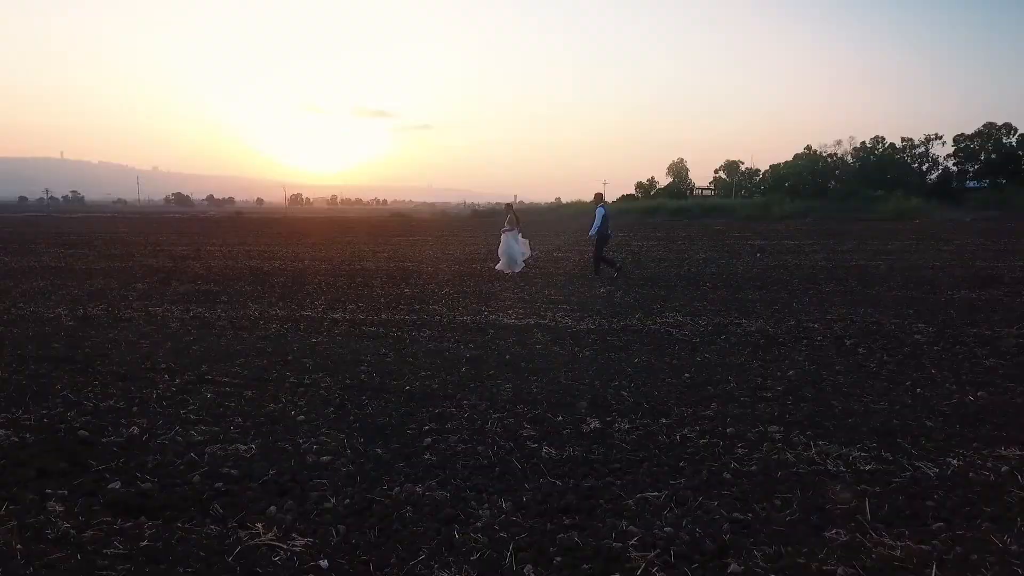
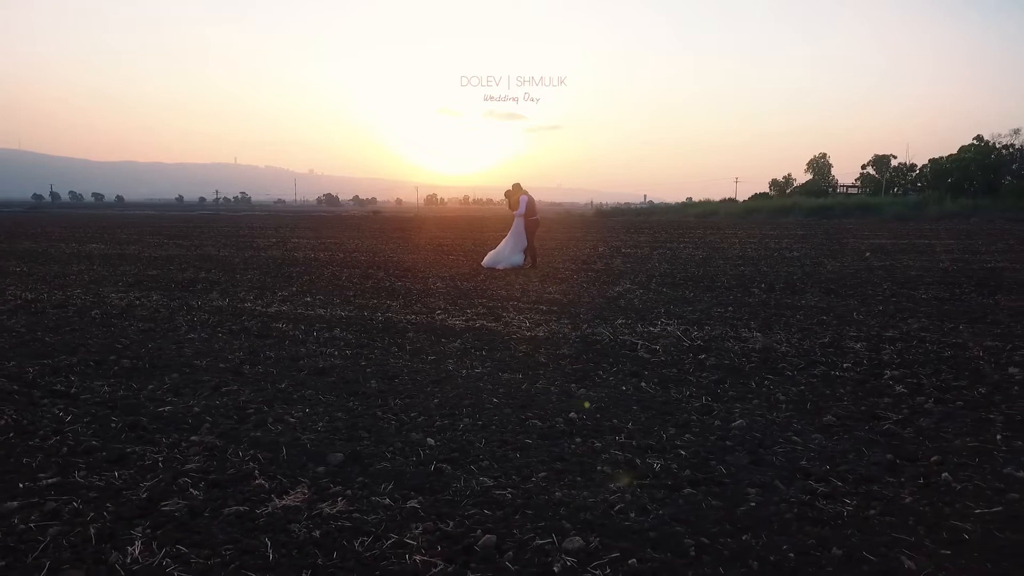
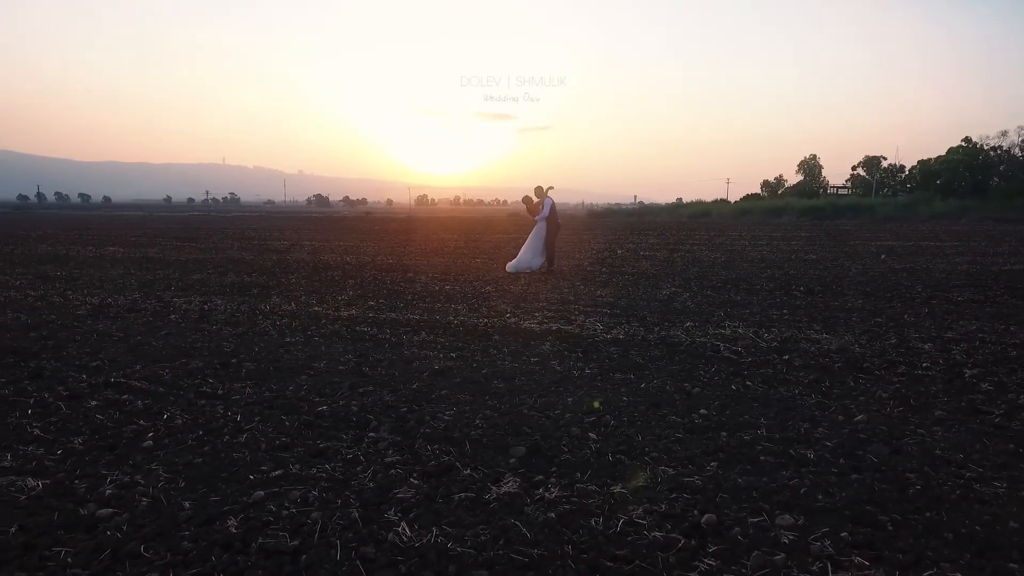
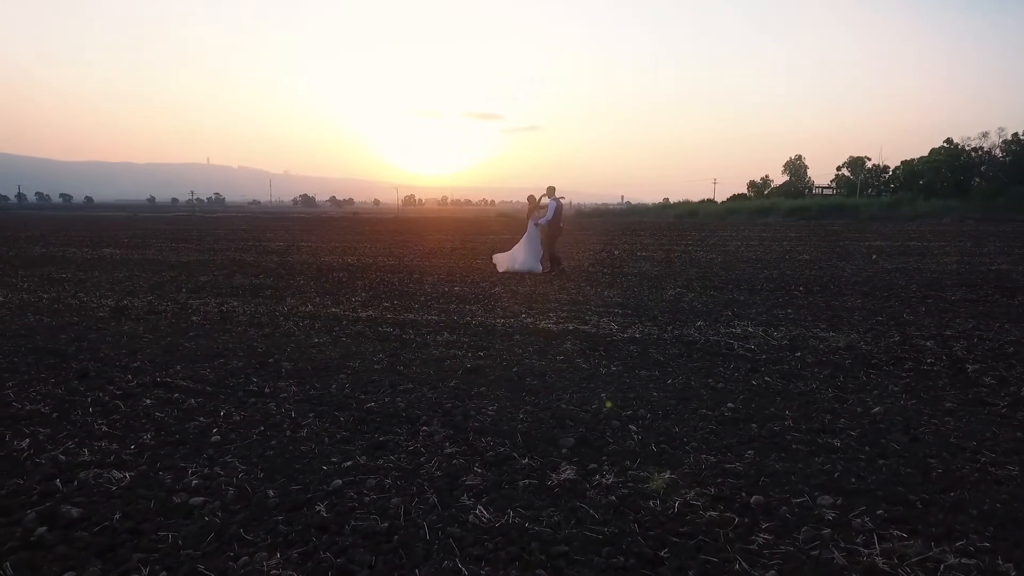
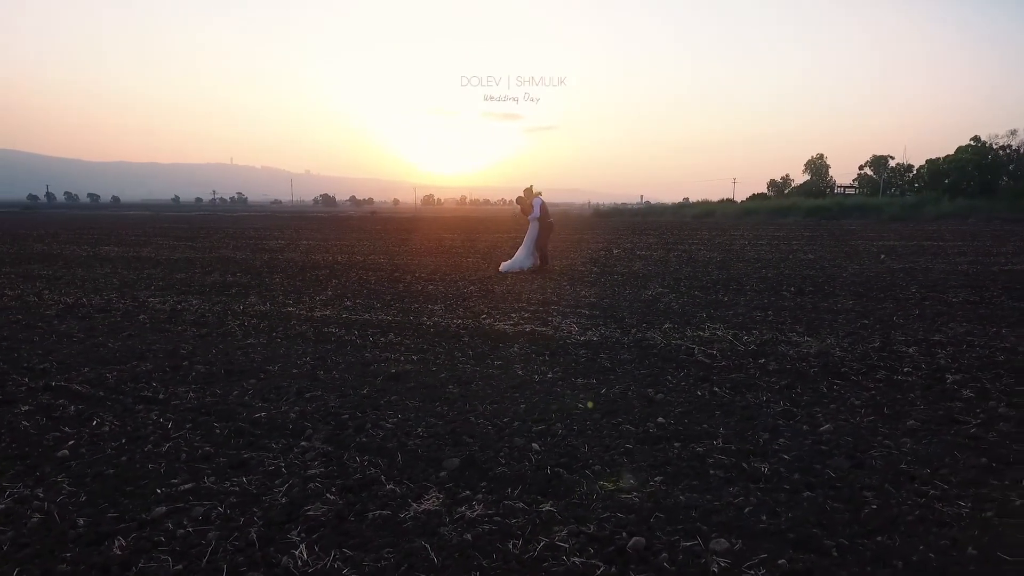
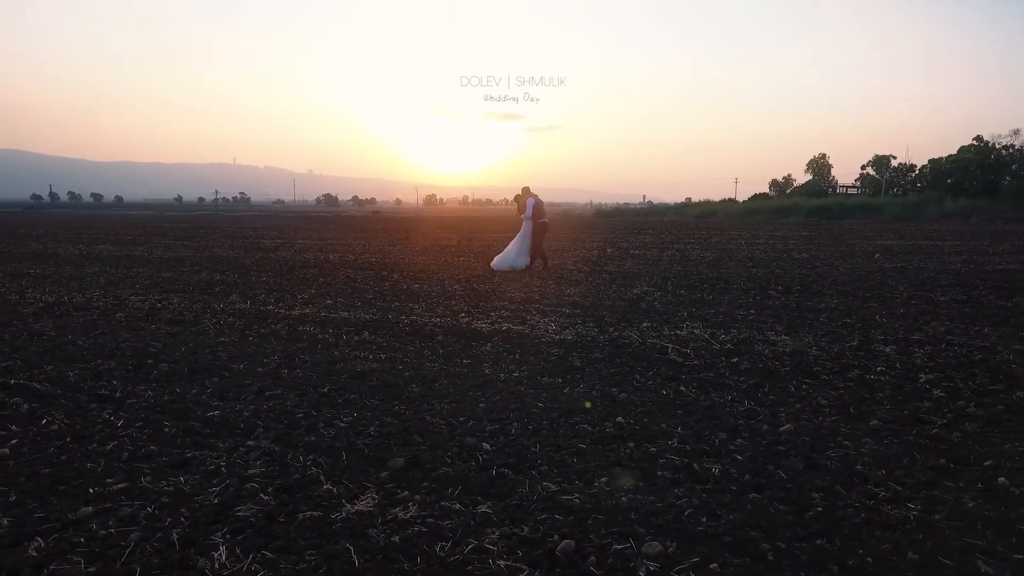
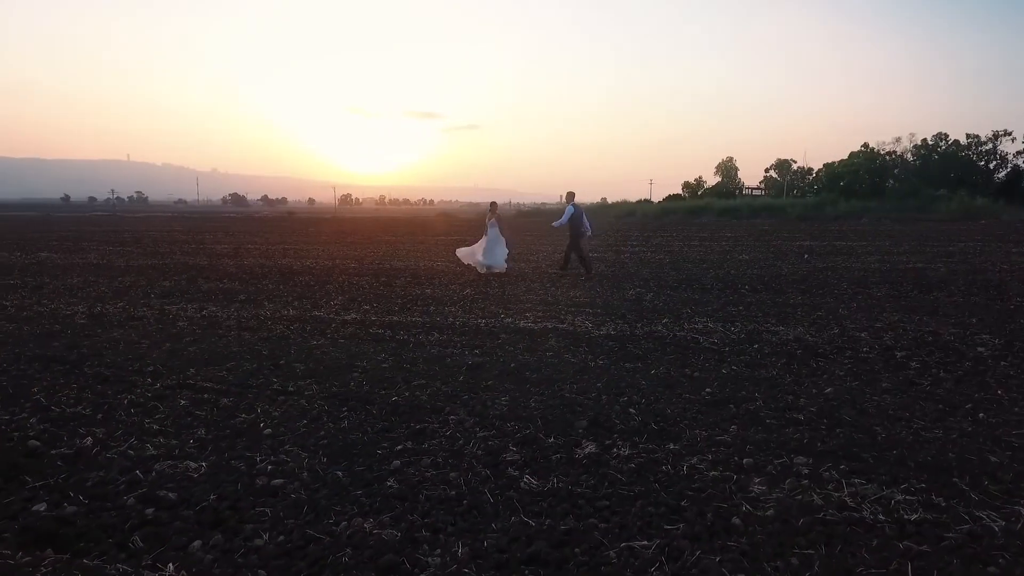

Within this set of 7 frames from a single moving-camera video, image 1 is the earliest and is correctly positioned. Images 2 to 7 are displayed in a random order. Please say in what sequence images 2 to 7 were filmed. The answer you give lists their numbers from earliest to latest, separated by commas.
7, 4, 3, 5, 6, 2
